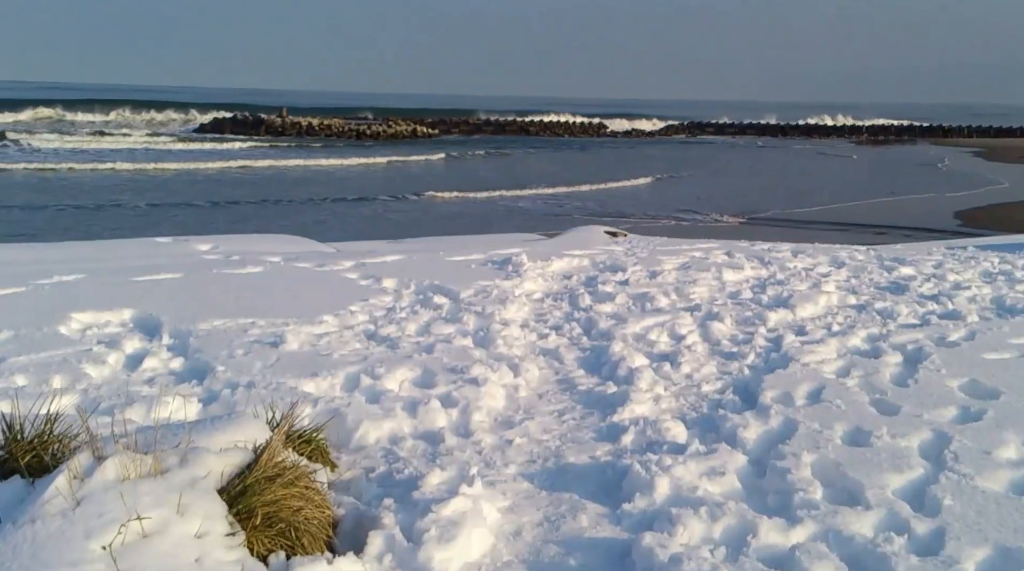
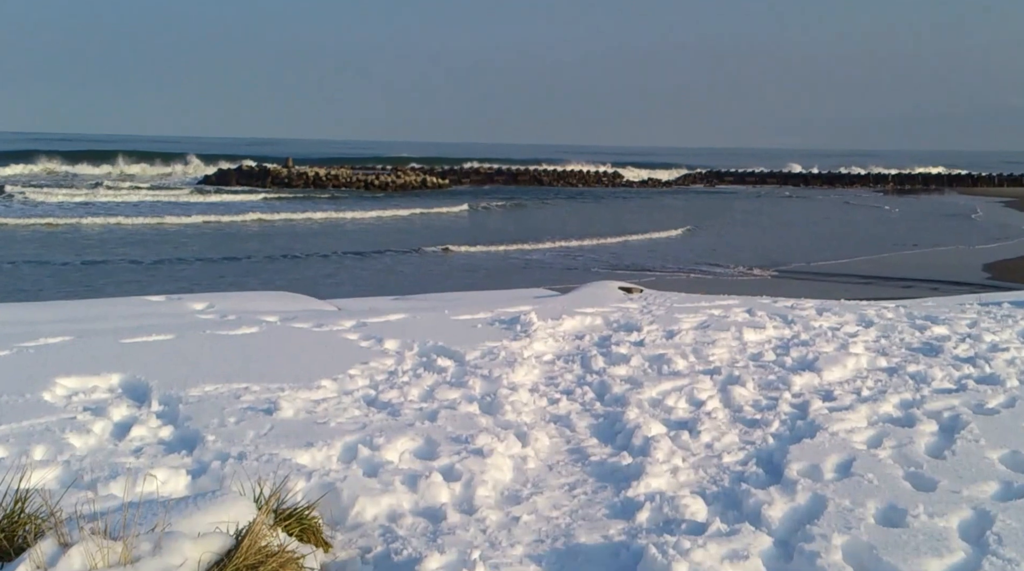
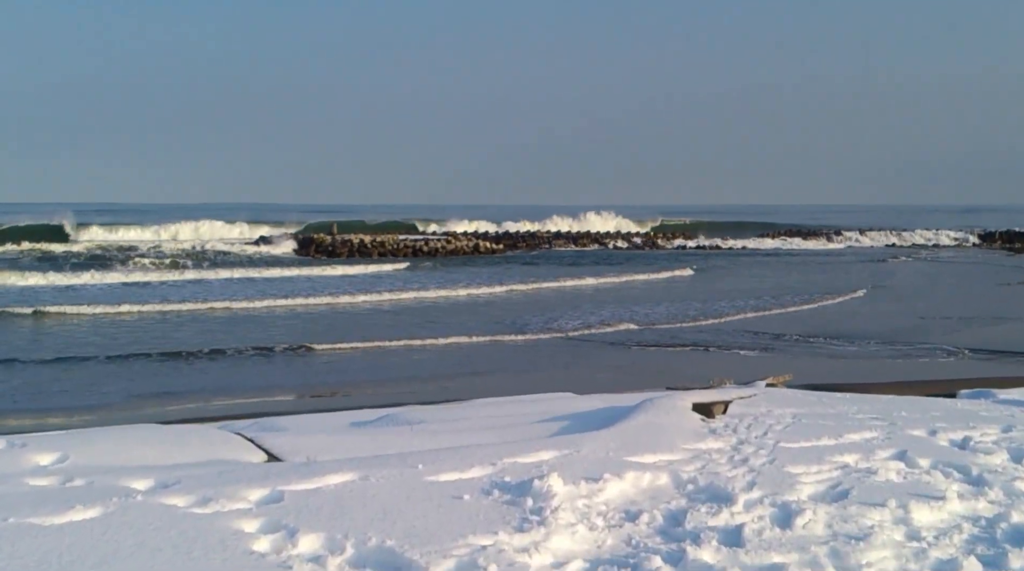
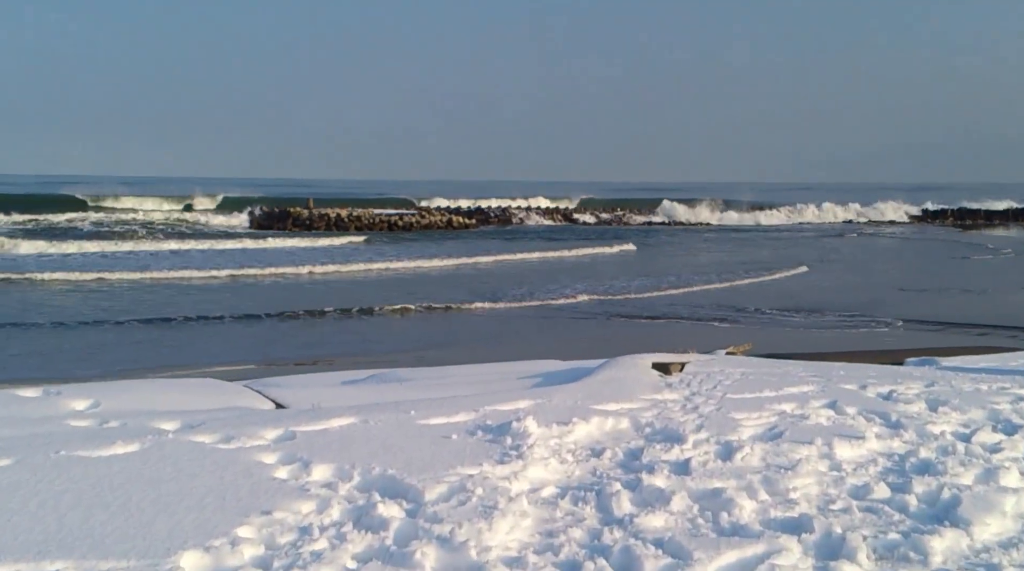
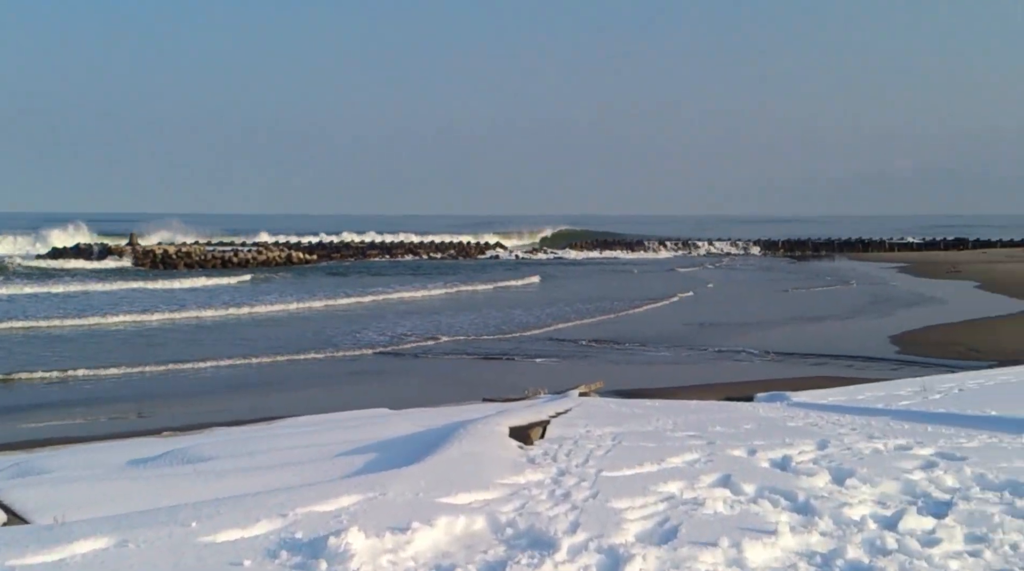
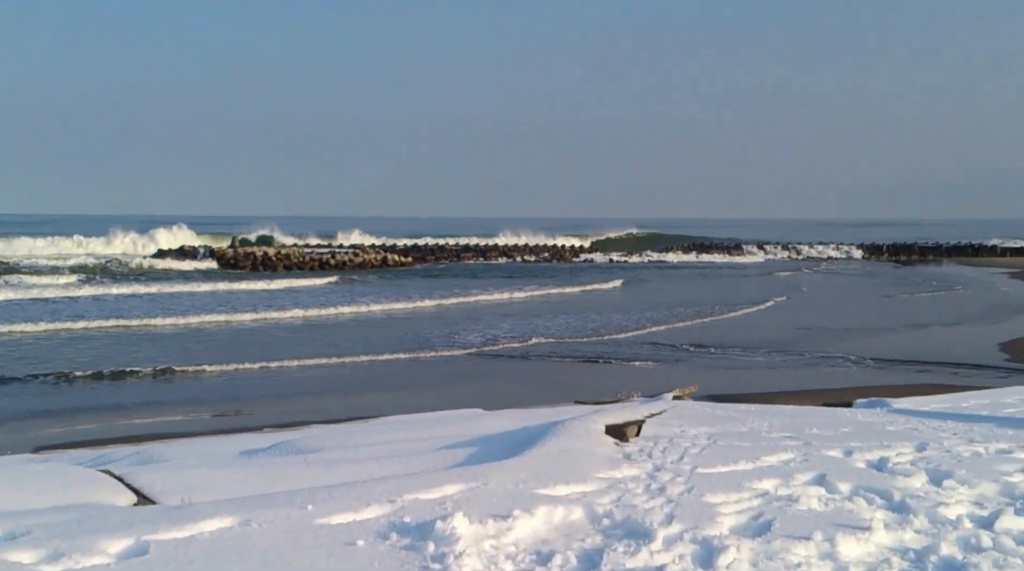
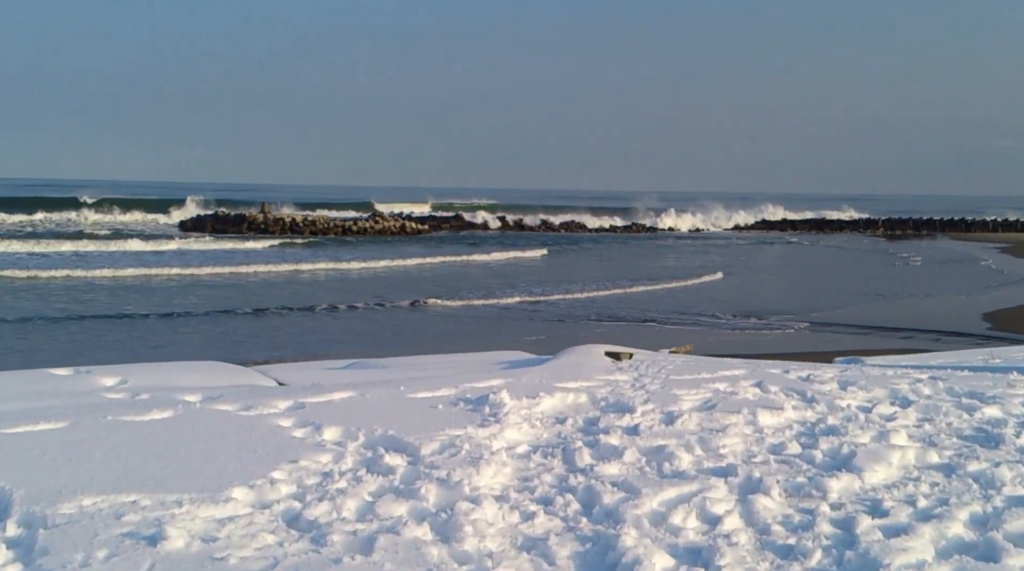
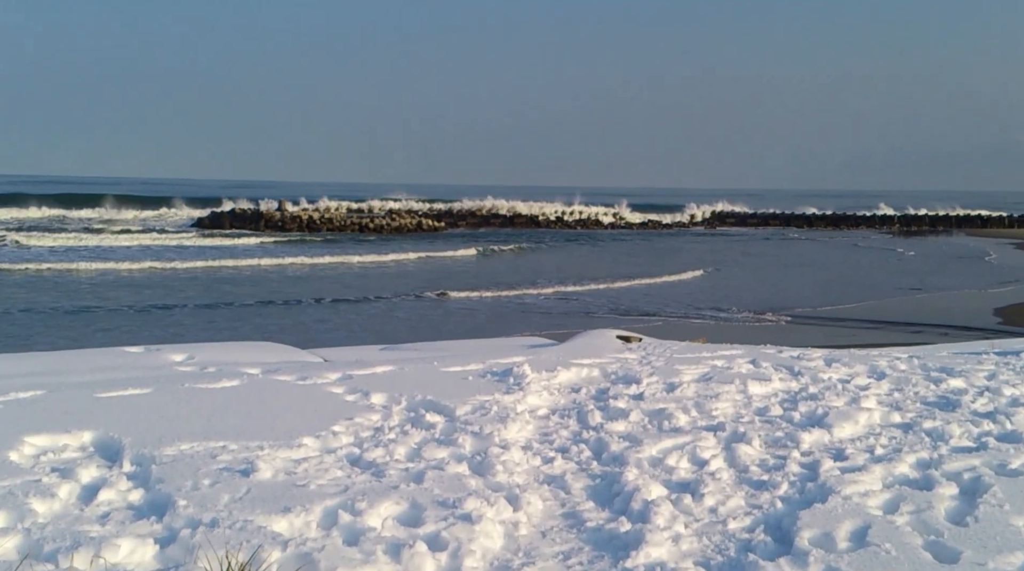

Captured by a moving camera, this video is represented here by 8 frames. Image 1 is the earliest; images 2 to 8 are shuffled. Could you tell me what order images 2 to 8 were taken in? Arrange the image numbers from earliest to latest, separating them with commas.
2, 8, 7, 4, 3, 6, 5
